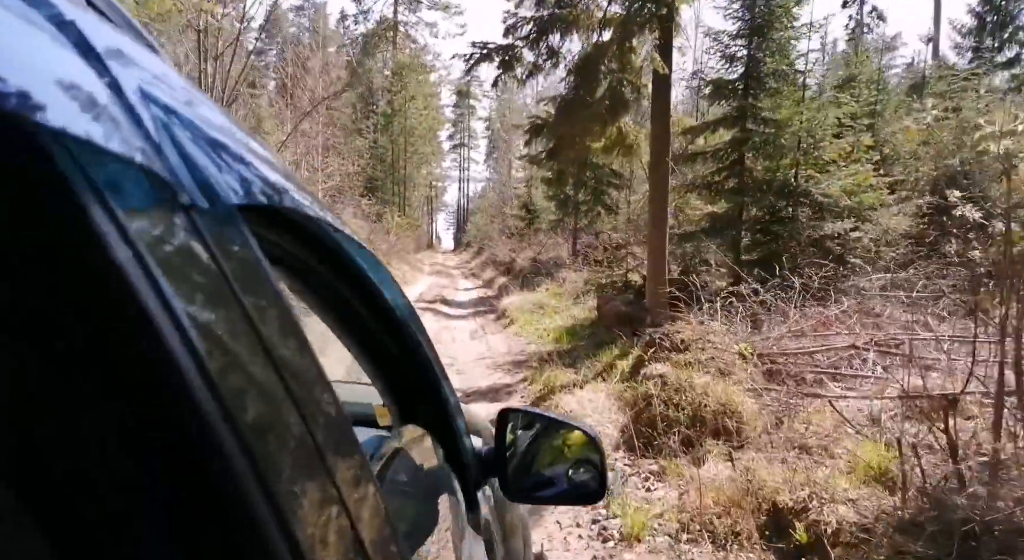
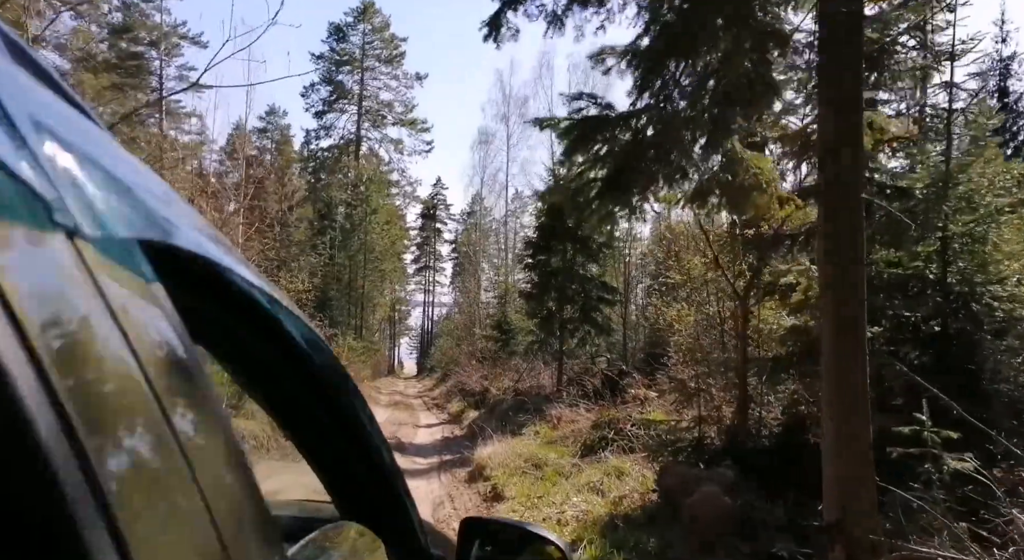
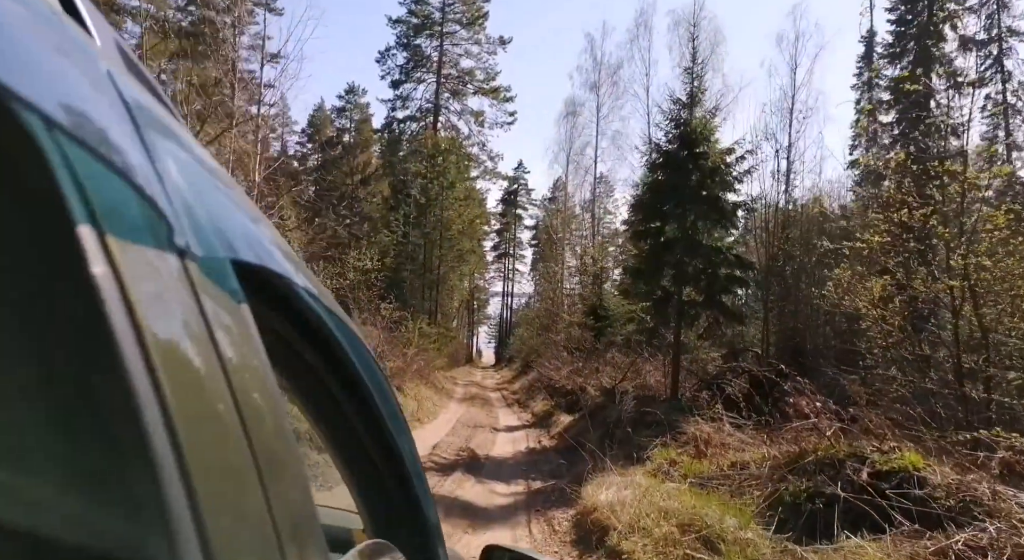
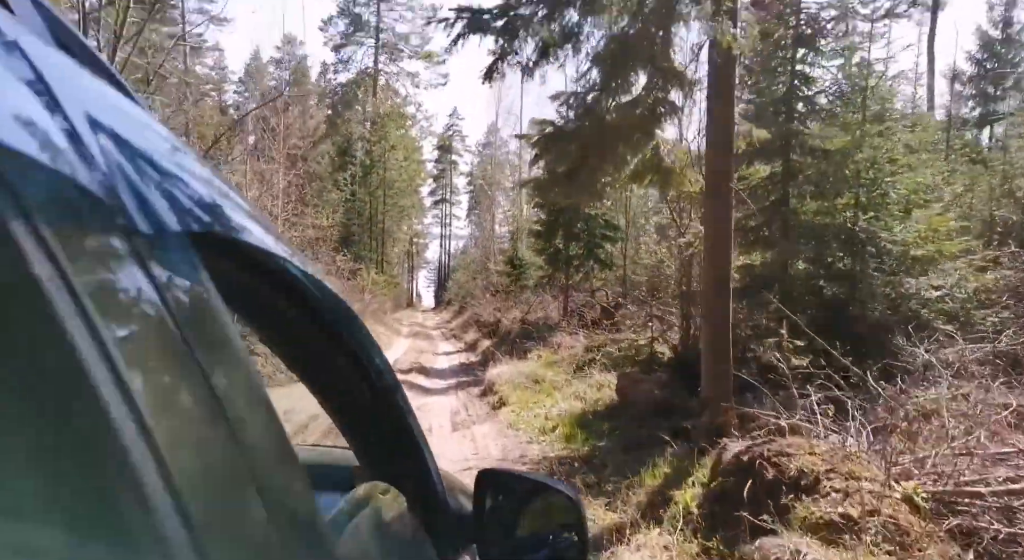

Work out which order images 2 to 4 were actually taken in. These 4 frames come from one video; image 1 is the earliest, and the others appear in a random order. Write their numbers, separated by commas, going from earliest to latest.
4, 2, 3
